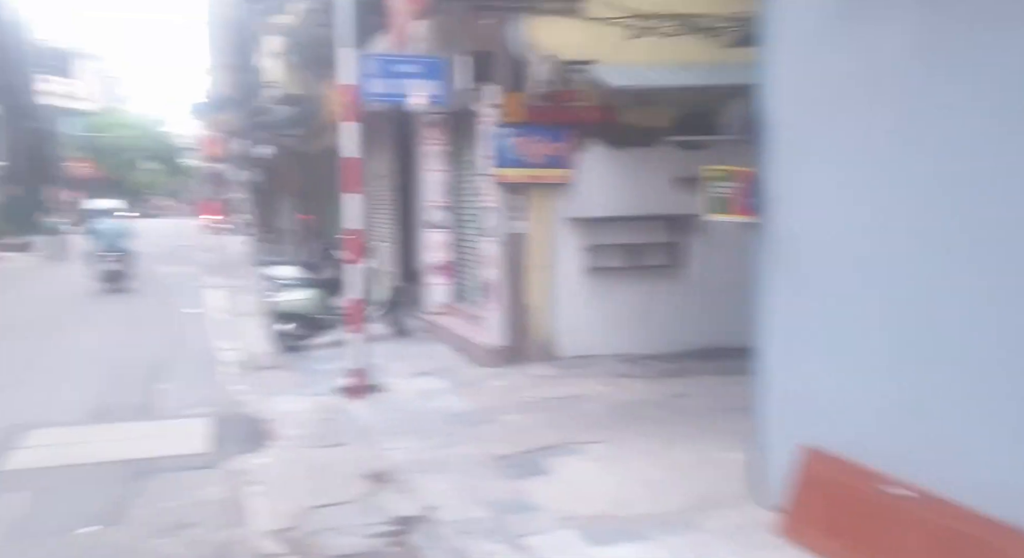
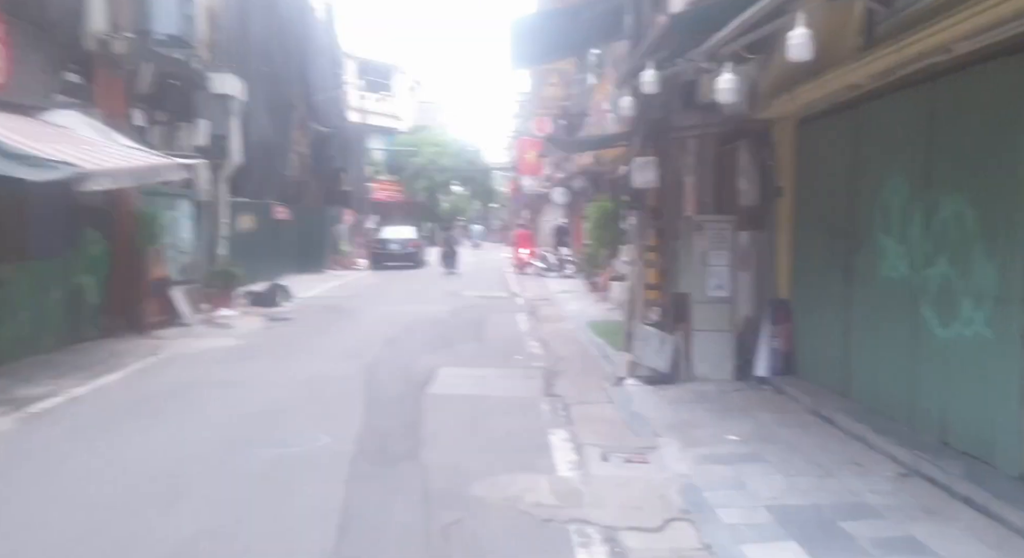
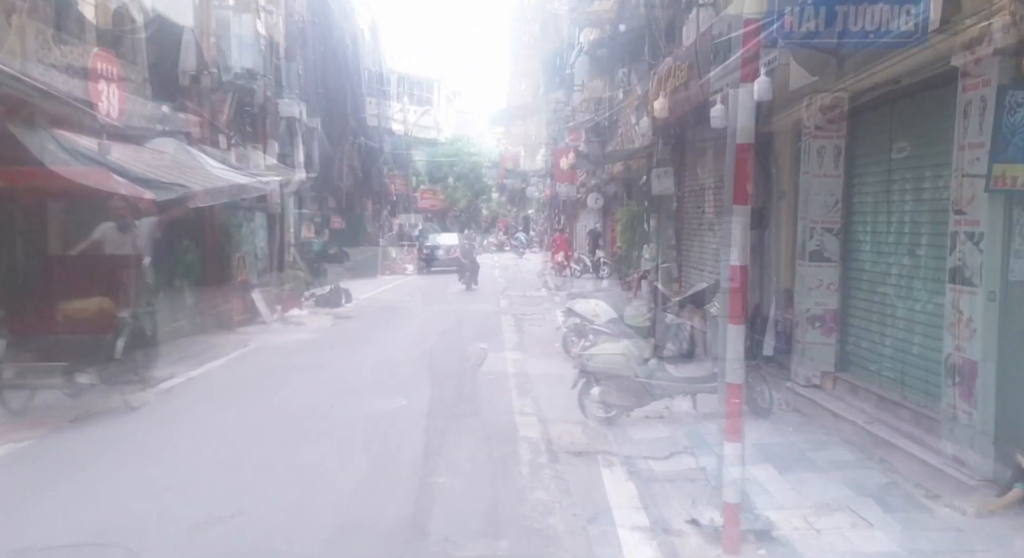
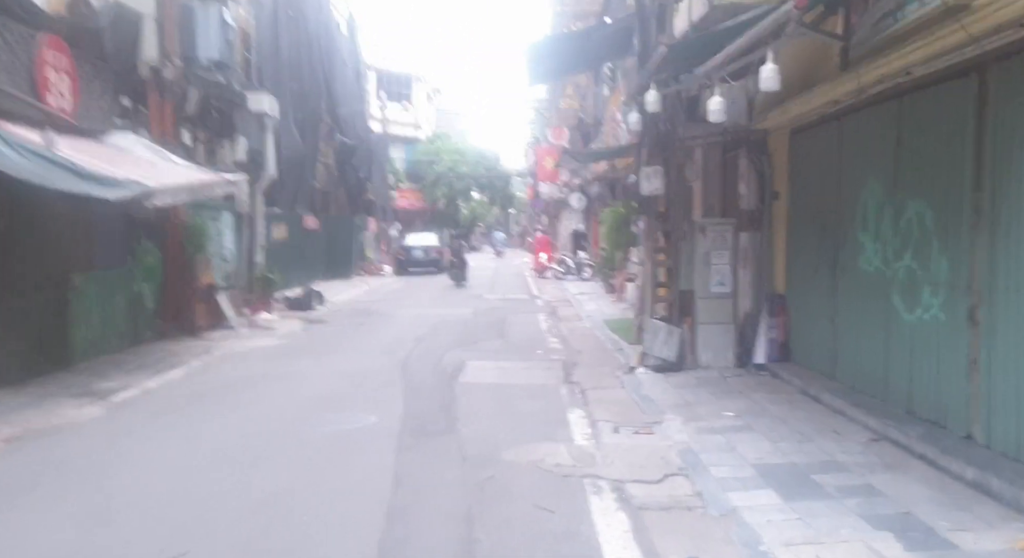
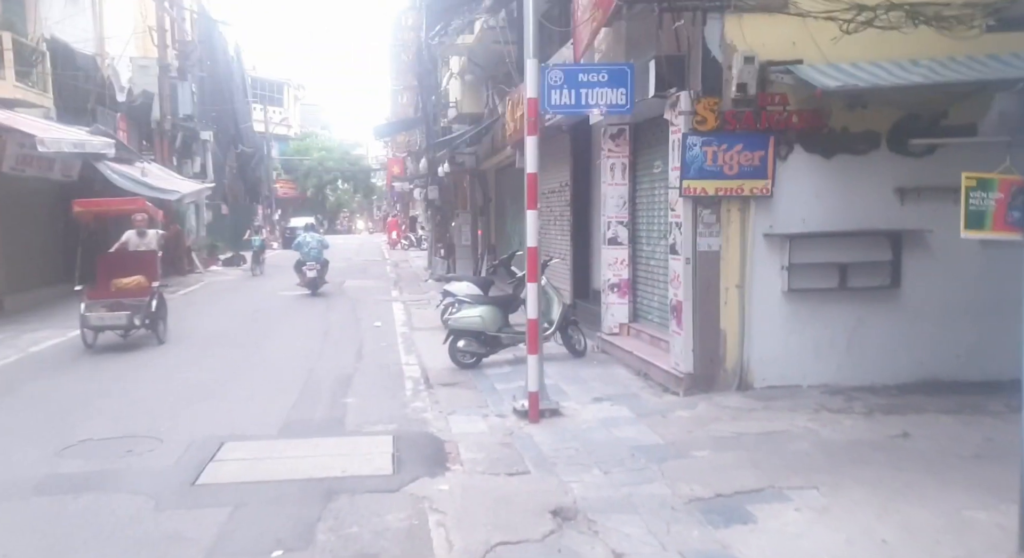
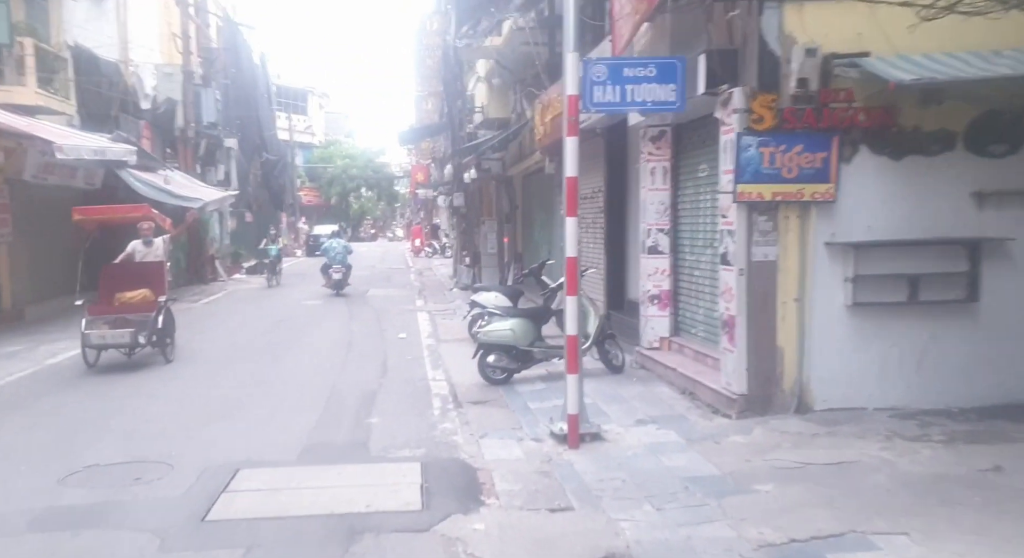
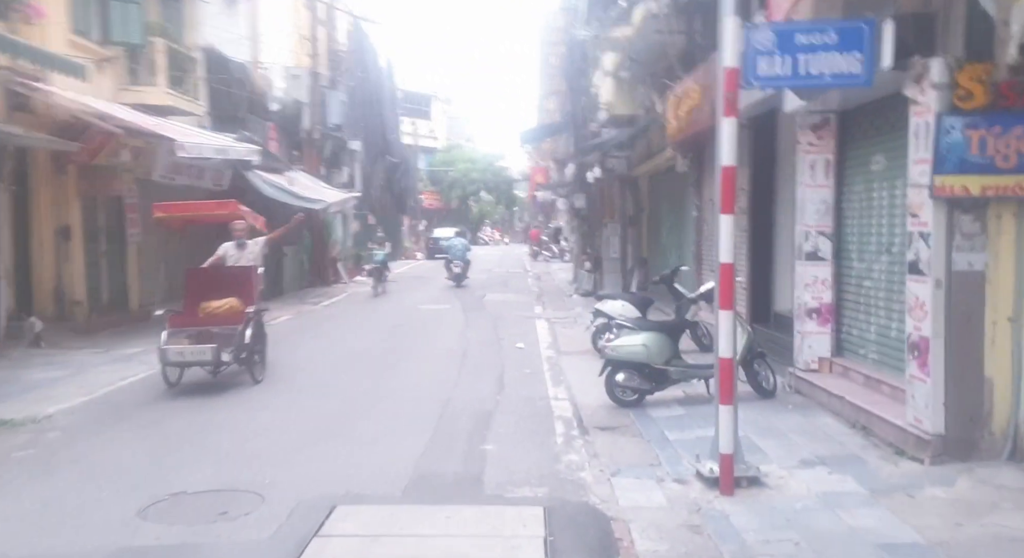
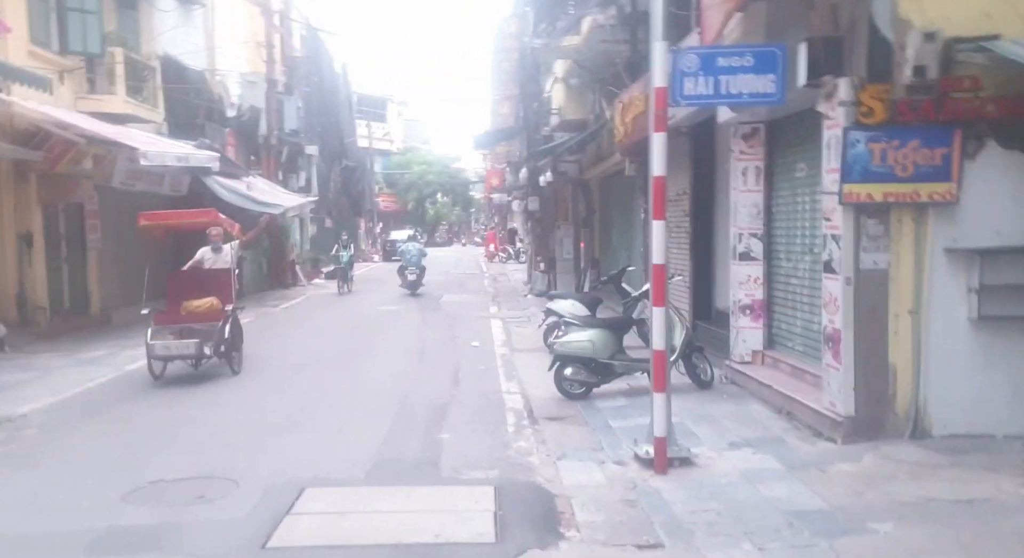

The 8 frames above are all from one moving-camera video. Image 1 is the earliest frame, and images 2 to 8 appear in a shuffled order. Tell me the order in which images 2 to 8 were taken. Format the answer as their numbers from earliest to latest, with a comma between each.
5, 6, 8, 7, 3, 4, 2
